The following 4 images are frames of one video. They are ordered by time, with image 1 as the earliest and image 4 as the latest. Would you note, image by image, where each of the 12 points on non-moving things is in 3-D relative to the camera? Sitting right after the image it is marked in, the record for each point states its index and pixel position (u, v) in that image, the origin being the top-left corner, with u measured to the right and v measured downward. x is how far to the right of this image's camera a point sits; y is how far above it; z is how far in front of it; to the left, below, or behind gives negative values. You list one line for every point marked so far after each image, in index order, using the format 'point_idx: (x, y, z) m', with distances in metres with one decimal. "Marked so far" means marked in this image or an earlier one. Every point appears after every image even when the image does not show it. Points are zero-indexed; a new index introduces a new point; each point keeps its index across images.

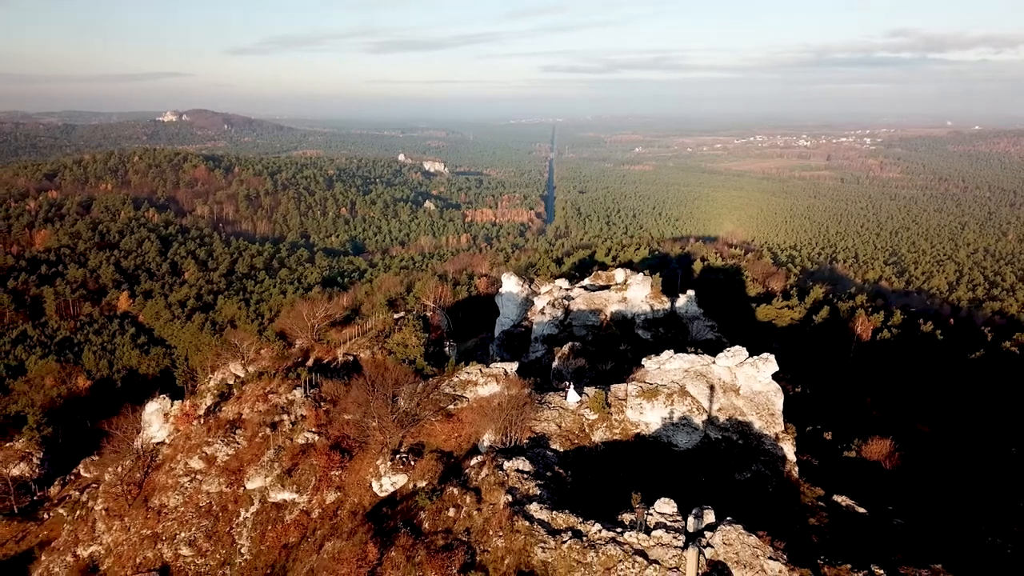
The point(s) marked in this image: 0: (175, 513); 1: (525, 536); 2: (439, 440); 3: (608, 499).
0: (-7.2, -4.8, +13.3) m
1: (+0.2, -3.5, +9.0) m
2: (-1.5, -3.1, +12.7) m
3: (+1.6, -3.5, +10.5) m
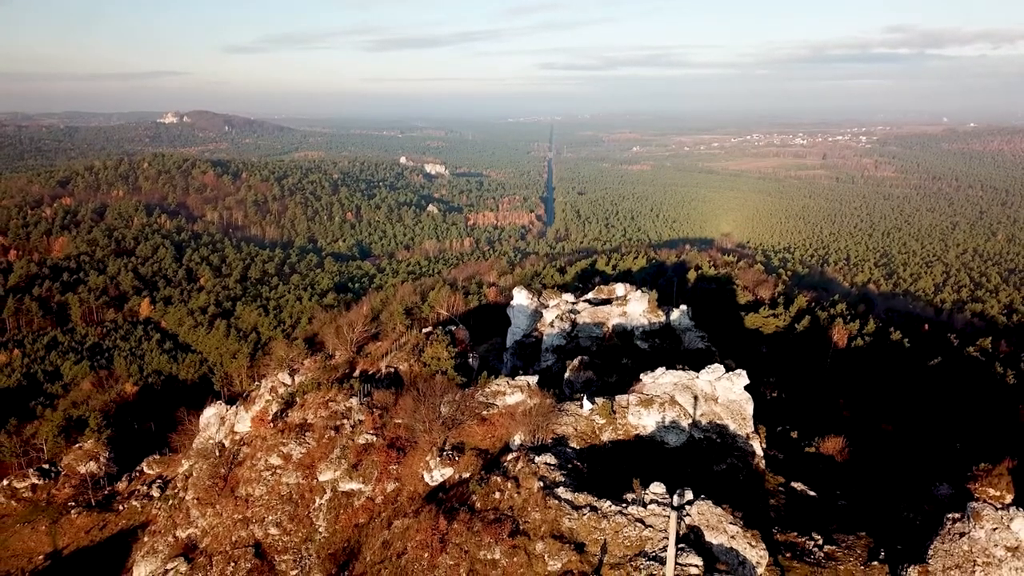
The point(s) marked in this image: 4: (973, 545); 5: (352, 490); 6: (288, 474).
0: (-6.6, -5.6, +16.3) m
1: (+0.9, -4.3, +12.0) m
2: (-0.9, -3.8, +15.7) m
3: (+2.2, -4.3, +13.5) m
4: (+7.6, -4.3, +10.2) m
5: (-4.0, -5.1, +15.5) m
6: (-6.0, -5.0, +16.4) m
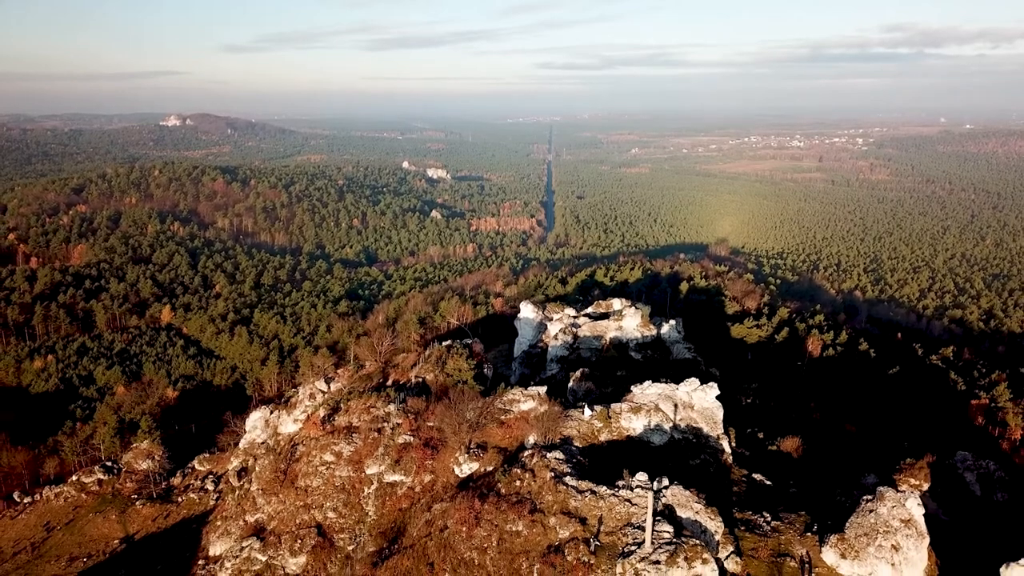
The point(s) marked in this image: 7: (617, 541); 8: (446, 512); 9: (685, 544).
0: (-6.2, -6.4, +19.7) m
1: (+1.3, -5.1, +15.4) m
2: (-0.5, -4.7, +19.1) m
3: (+2.6, -5.1, +16.9) m
4: (+8.1, -5.1, +13.6) m
5: (-3.6, -5.9, +18.9) m
6: (-5.5, -5.8, +19.8) m
7: (+2.4, -5.8, +14.2) m
8: (-1.8, -6.0, +16.3) m
9: (+3.8, -5.6, +13.5) m
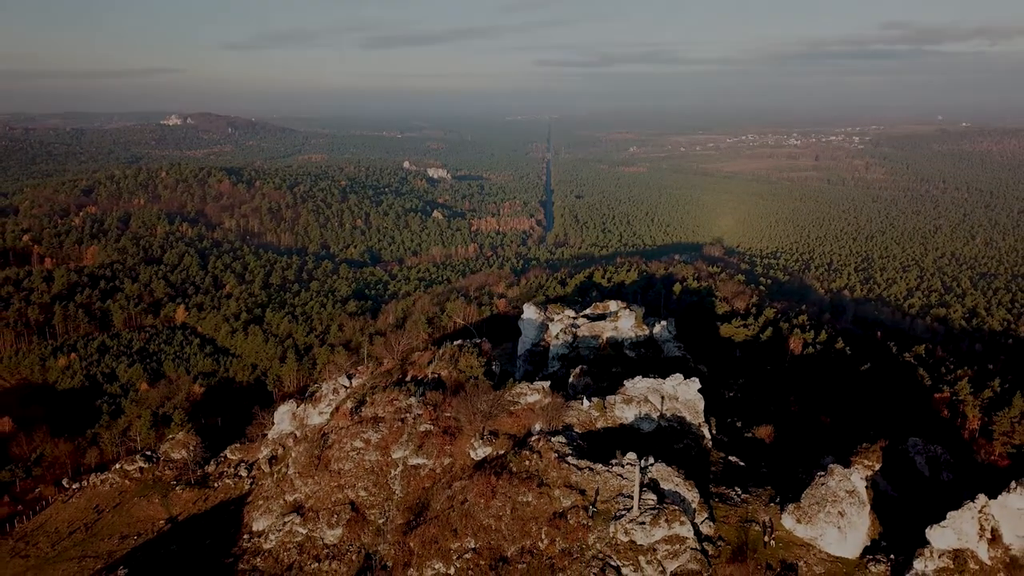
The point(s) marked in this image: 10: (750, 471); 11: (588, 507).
0: (-5.9, -6.7, +22.4) m
1: (+1.6, -5.4, +18.1) m
2: (-0.2, -4.9, +21.8) m
3: (+2.9, -5.4, +19.6) m
4: (+8.4, -5.4, +16.4) m
5: (-3.3, -6.2, +21.6) m
6: (-5.2, -6.1, +22.5) m
7: (+2.7, -6.1, +16.9) m
8: (-1.5, -6.2, +19.1) m
9: (+4.1, -5.9, +16.3) m
10: (+7.5, -5.7, +19.4) m
11: (+2.1, -6.1, +17.1) m
